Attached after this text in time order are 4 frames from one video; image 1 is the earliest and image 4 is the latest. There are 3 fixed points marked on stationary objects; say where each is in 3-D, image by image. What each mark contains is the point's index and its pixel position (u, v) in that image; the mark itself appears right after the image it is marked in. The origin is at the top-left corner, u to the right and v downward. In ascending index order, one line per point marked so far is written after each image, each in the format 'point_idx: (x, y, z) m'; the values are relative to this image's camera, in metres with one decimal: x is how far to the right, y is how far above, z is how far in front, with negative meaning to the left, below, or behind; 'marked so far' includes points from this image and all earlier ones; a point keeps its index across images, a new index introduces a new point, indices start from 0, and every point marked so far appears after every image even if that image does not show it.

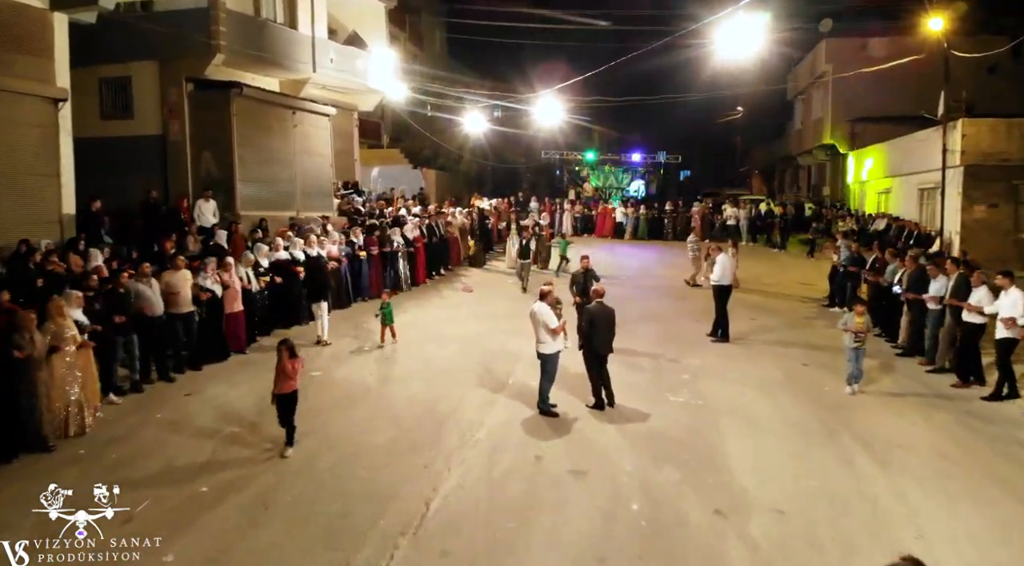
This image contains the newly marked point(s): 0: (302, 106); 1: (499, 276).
0: (-6.1, +5.1, +19.3) m
1: (-0.4, +0.1, +17.5) m
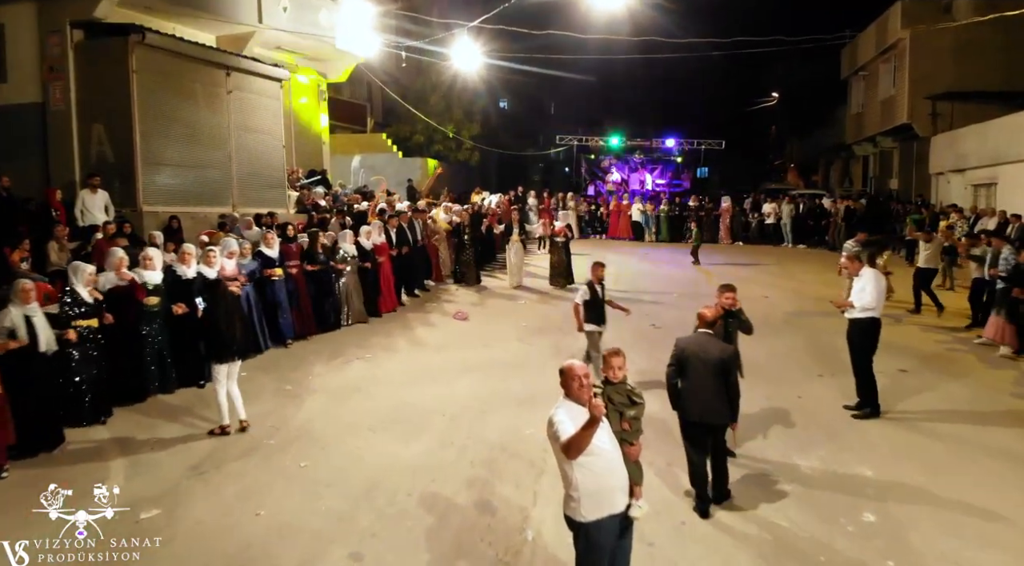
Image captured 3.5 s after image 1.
0: (-5.9, +4.7, +14.5) m
1: (-0.2, -0.3, +12.7) m
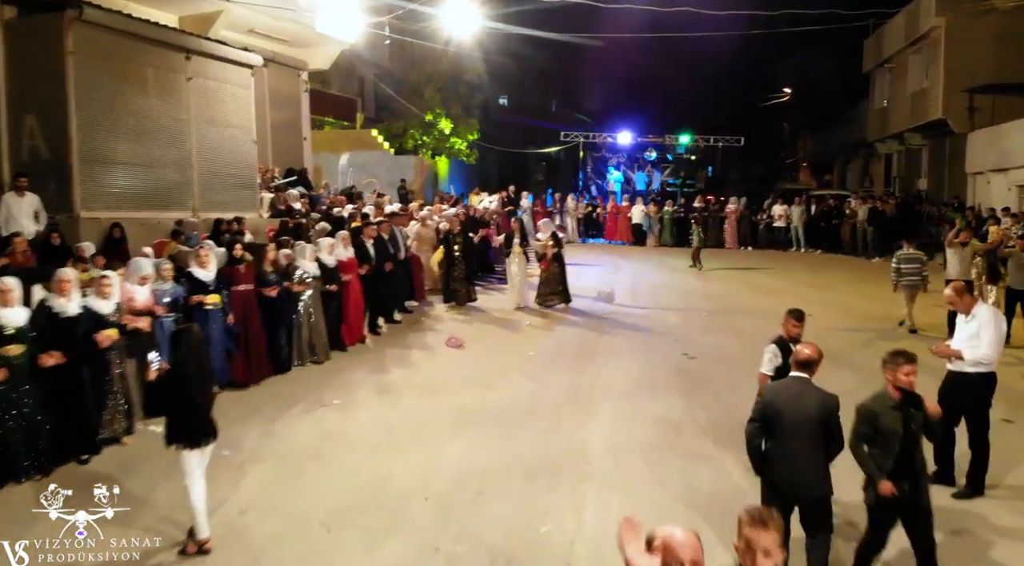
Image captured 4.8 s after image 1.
0: (-5.8, +4.4, +12.7) m
1: (-0.2, -0.6, +10.9) m
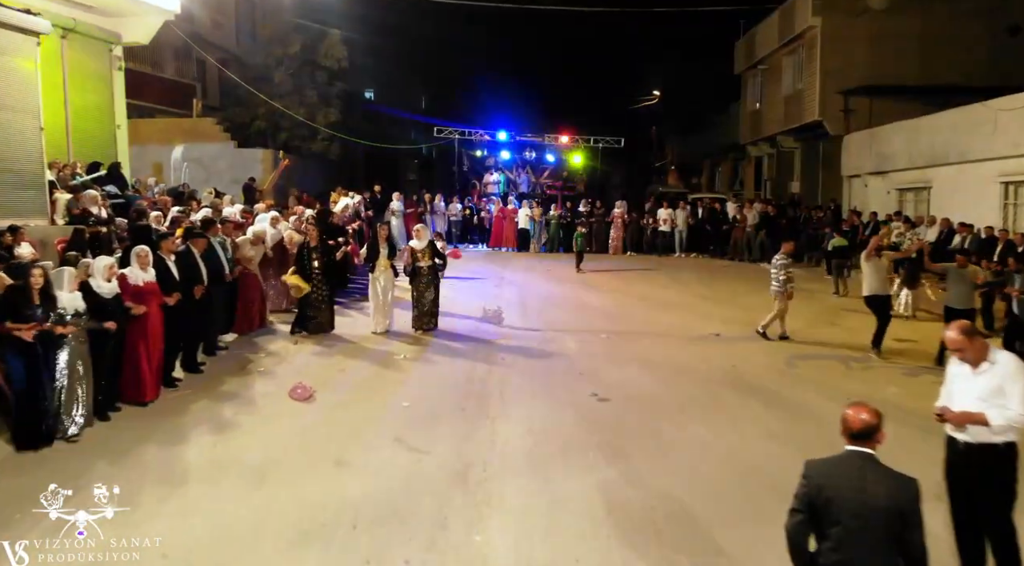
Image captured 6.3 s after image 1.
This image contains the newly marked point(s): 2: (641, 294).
0: (-7.8, +4.0, +9.4) m
1: (-1.8, -0.9, +8.8) m
2: (+2.8, -0.3, +13.9) m
